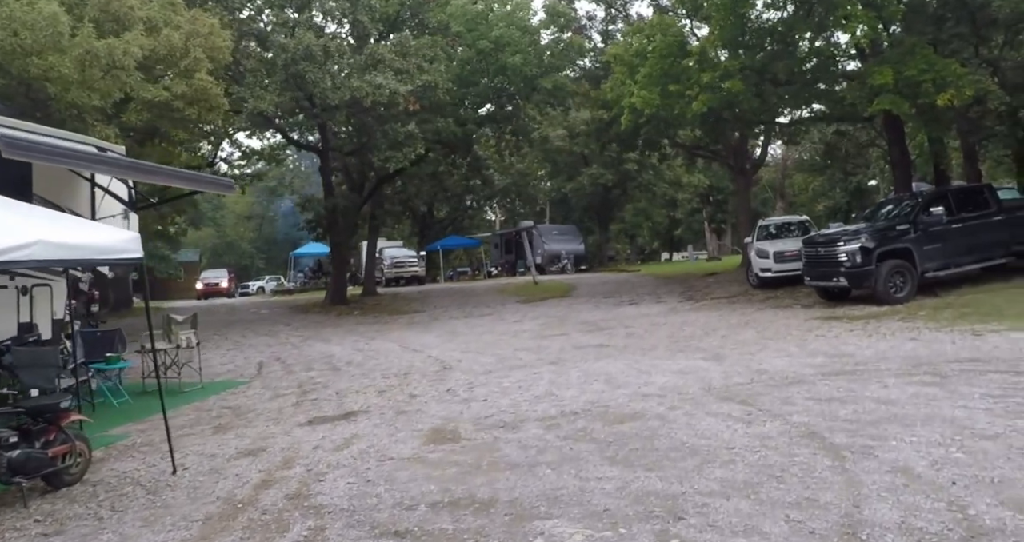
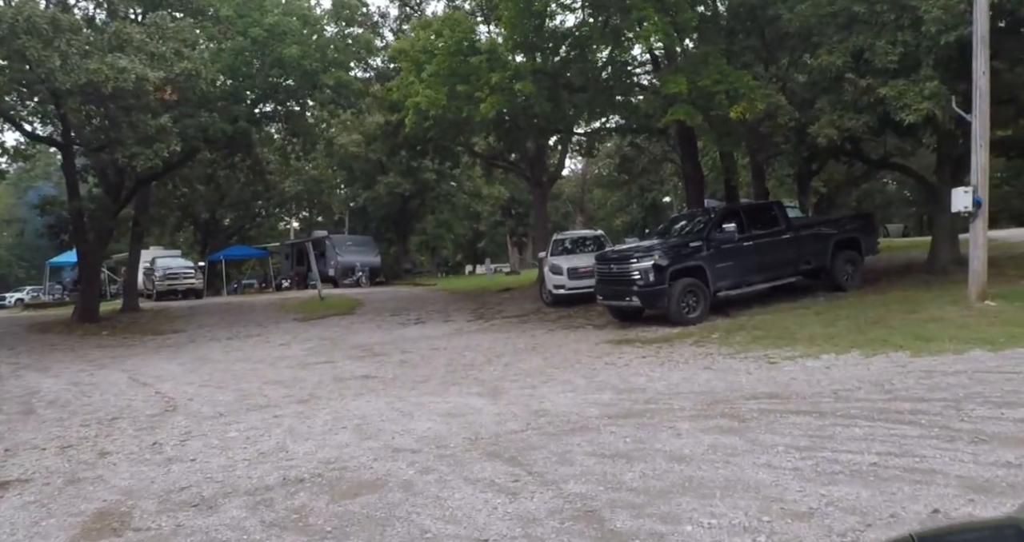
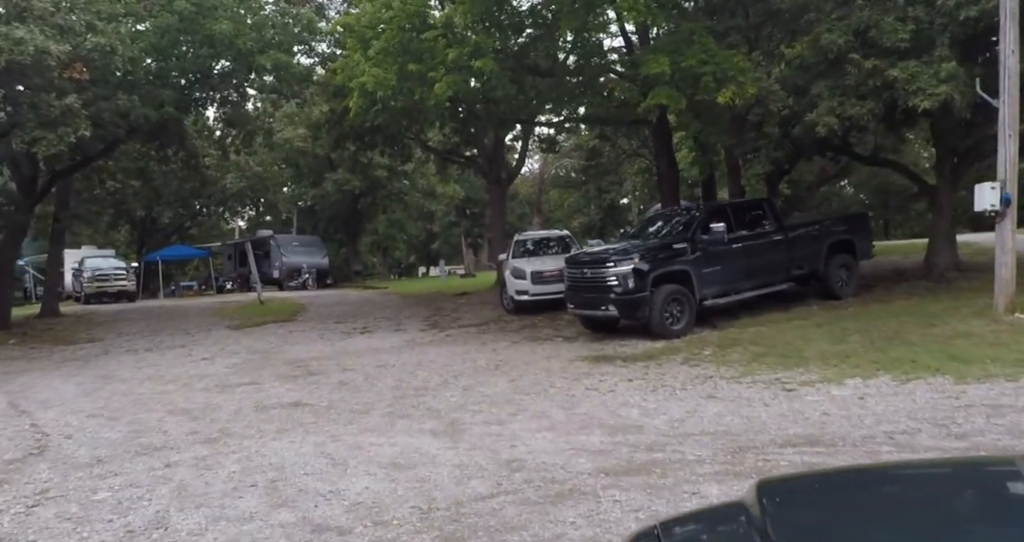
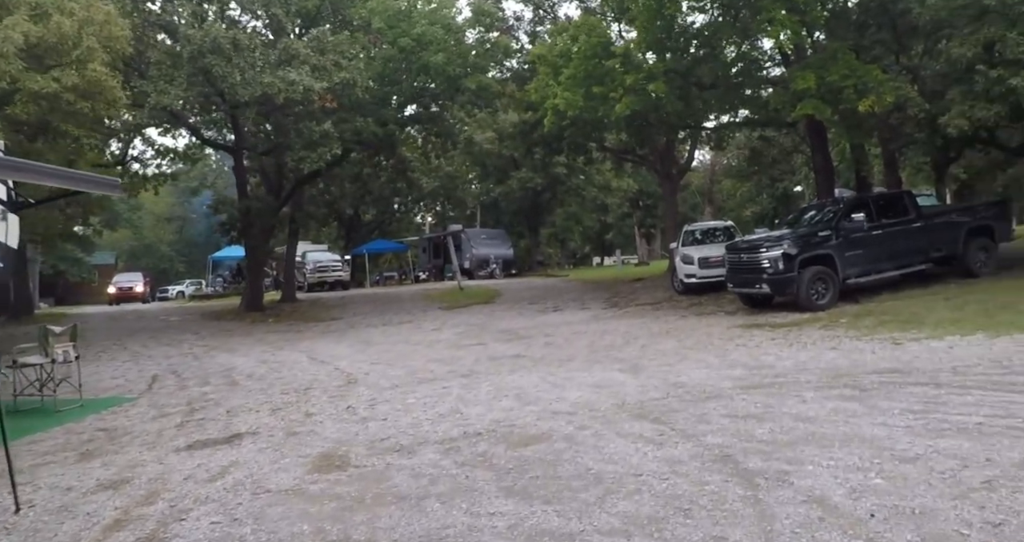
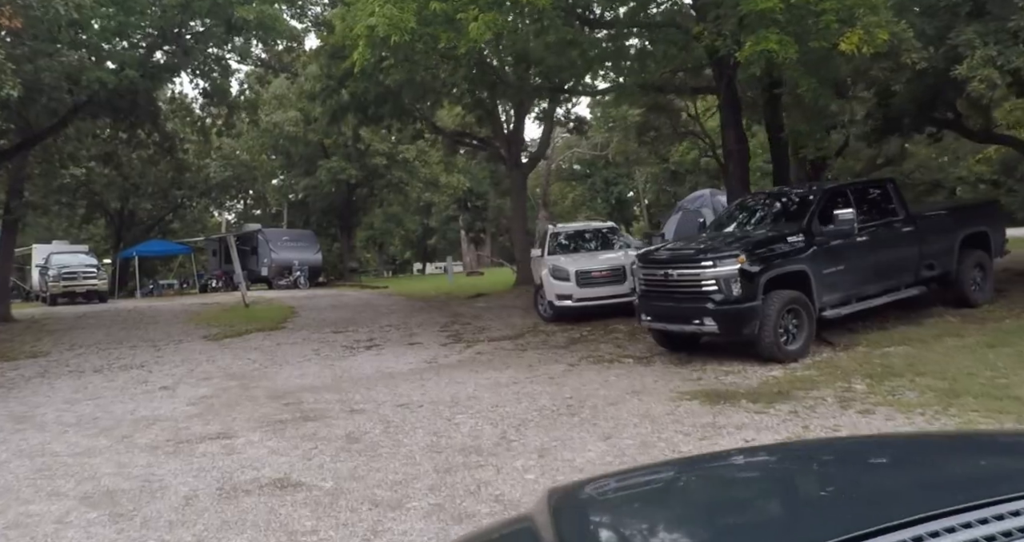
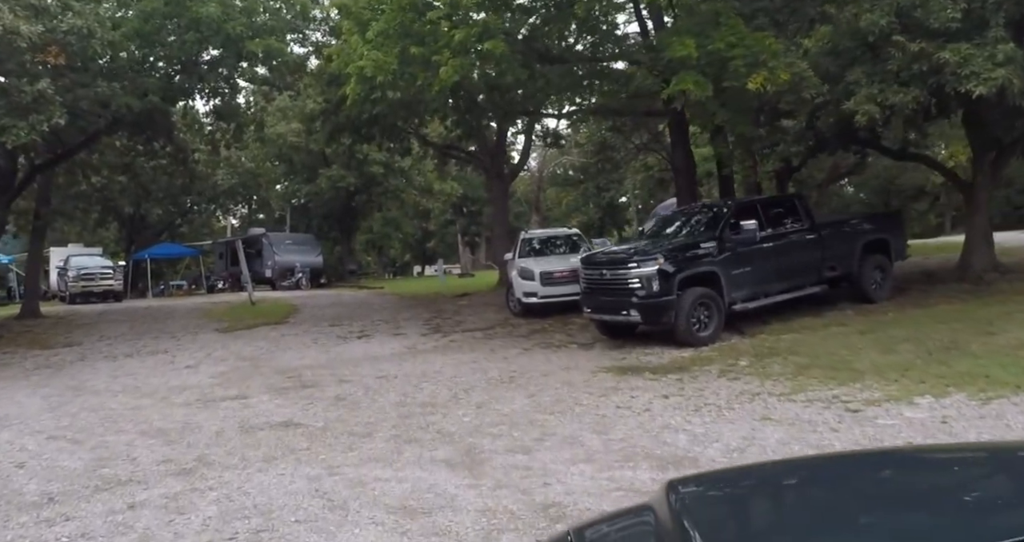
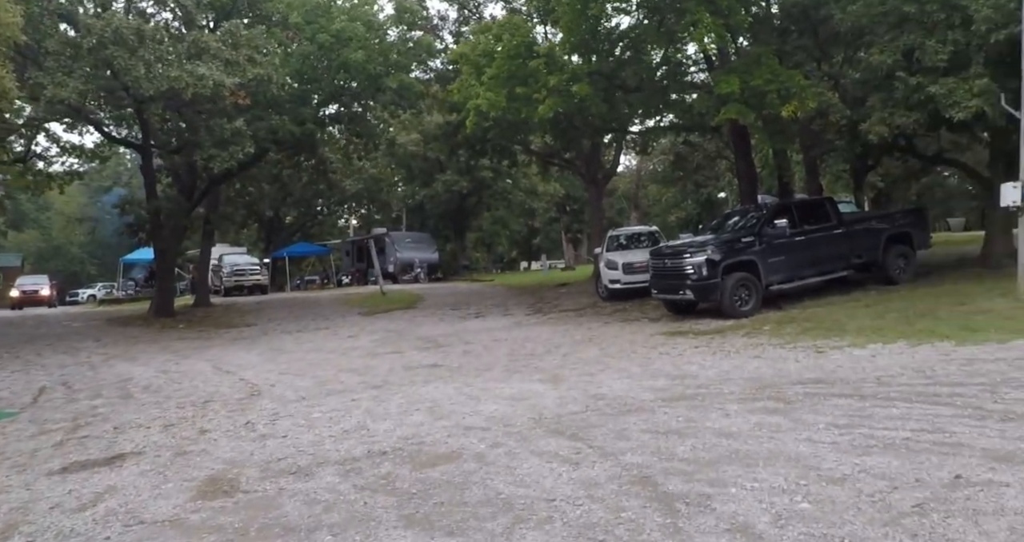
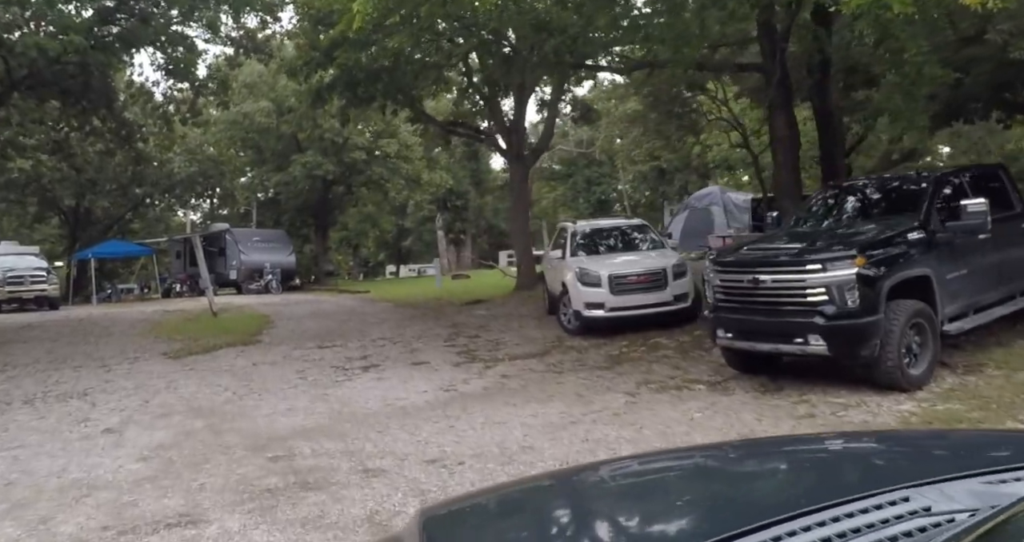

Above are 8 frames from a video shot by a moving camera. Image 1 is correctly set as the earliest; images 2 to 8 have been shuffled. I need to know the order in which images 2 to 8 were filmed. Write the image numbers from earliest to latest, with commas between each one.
4, 7, 2, 3, 6, 5, 8
